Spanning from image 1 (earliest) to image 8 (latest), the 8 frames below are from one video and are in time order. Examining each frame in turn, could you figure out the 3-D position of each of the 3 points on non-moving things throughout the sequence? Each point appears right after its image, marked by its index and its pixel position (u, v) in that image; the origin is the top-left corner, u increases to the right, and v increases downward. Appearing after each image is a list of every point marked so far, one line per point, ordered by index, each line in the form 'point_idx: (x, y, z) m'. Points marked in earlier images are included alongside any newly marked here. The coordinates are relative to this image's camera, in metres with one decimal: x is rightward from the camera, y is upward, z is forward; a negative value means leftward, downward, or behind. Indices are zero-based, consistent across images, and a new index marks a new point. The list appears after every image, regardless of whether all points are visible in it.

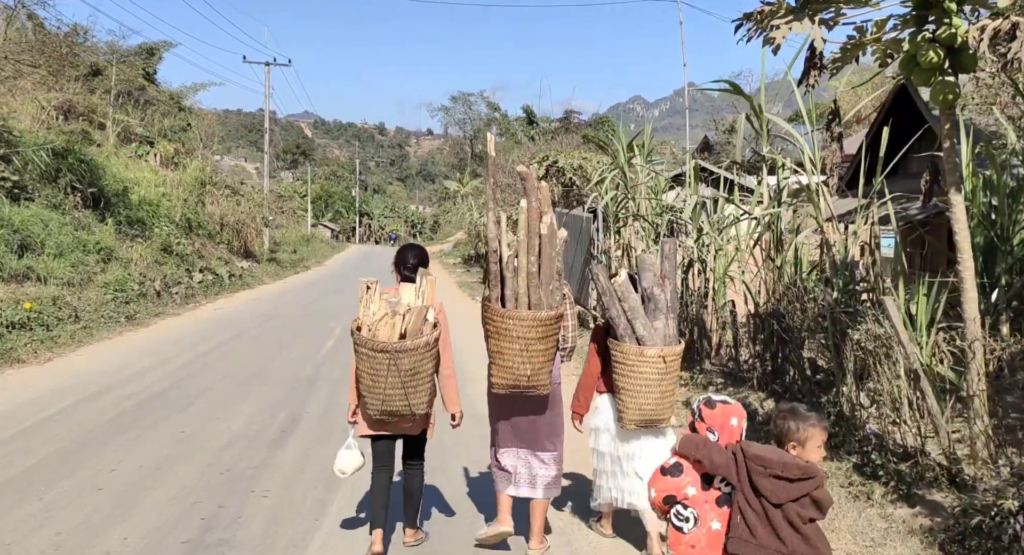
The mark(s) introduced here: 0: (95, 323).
0: (-4.8, -0.5, +9.1) m
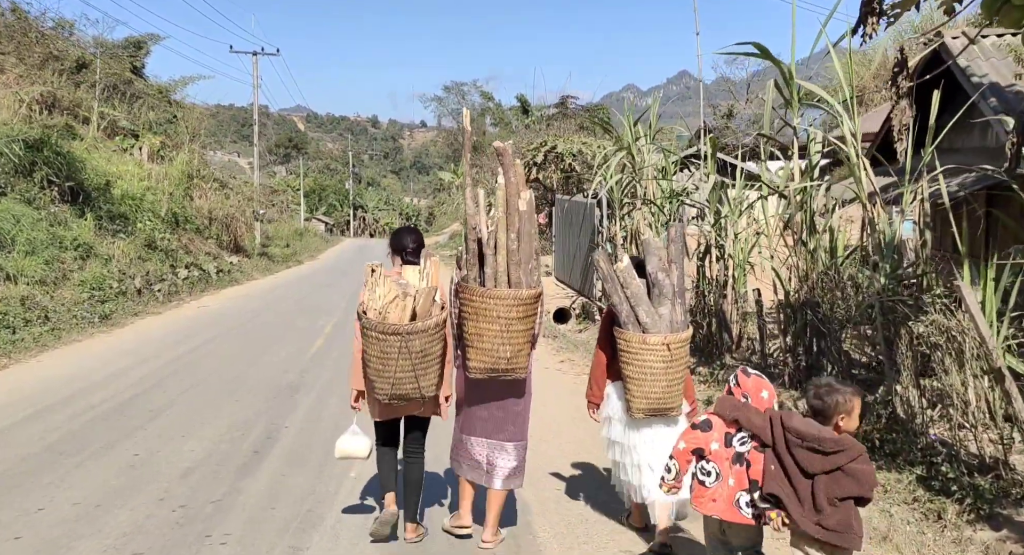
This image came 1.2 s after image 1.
0: (-4.8, -0.5, +8.5) m
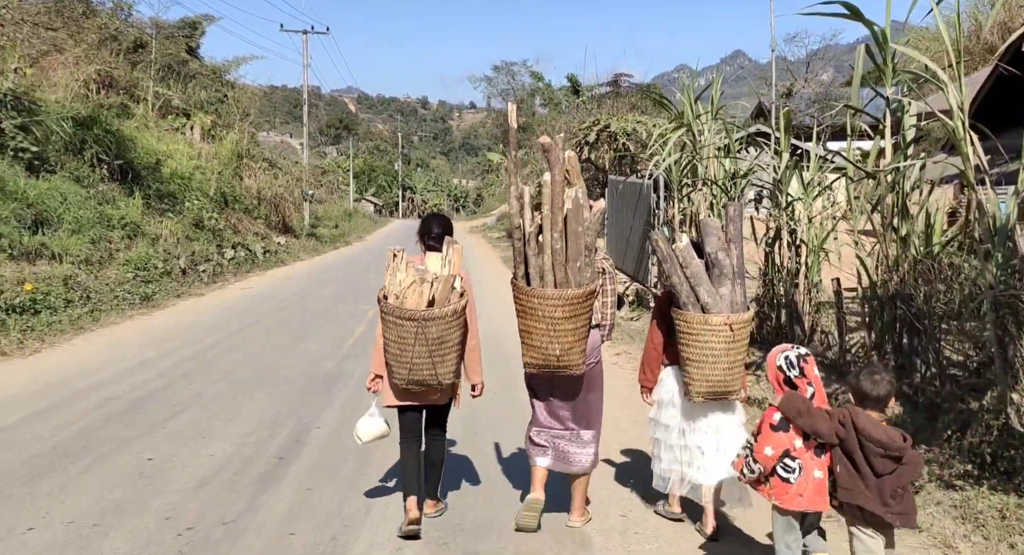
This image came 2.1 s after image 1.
0: (-4.3, -0.3, +8.3) m
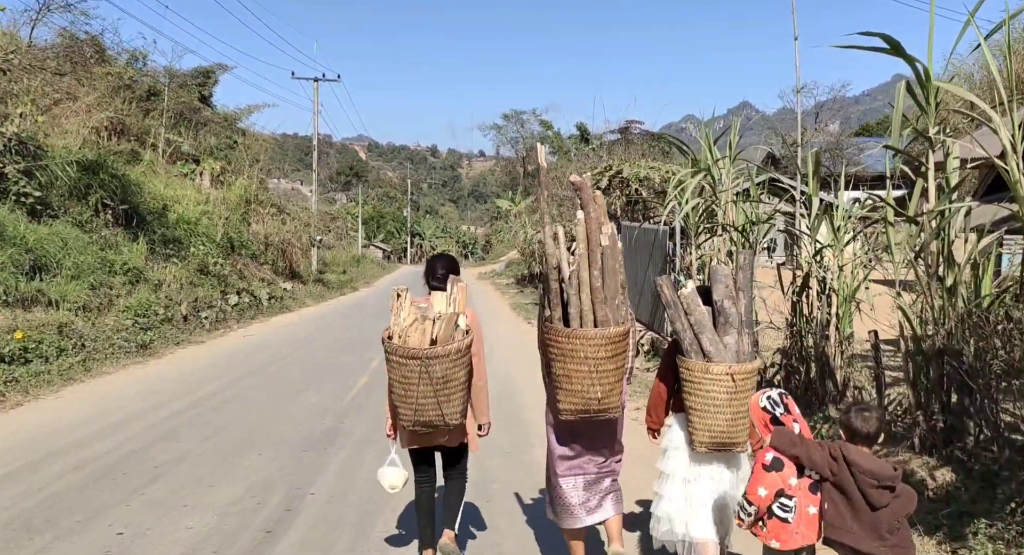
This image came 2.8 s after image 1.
0: (-4.2, -0.8, +8.0) m
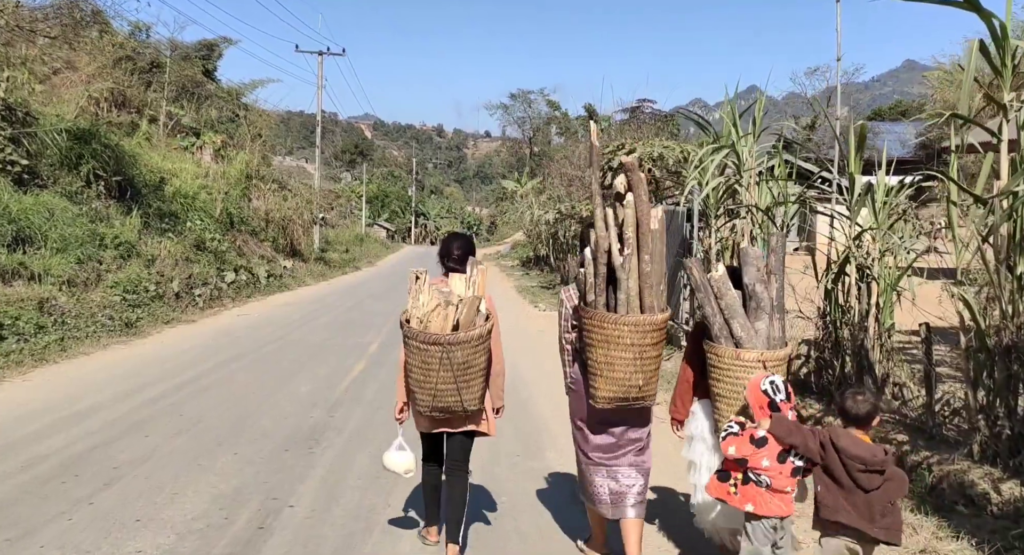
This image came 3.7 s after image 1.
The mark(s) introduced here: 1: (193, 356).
0: (-4.1, -0.5, +7.5) m
1: (-2.8, -0.7, +6.9) m
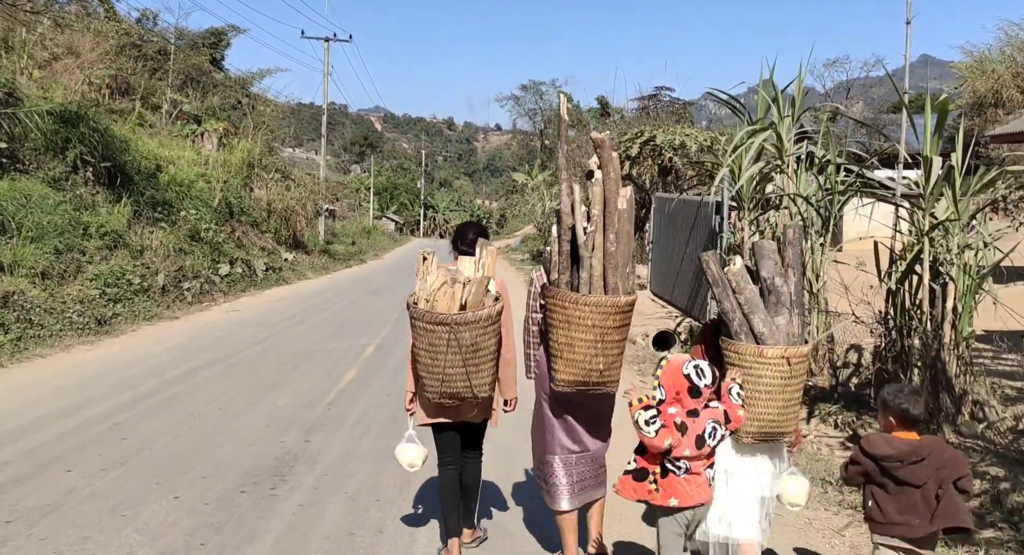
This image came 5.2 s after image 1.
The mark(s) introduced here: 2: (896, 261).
0: (-4.0, -0.4, +6.8) m
1: (-2.7, -0.6, +6.1) m
2: (+2.5, +0.1, +5.0) m
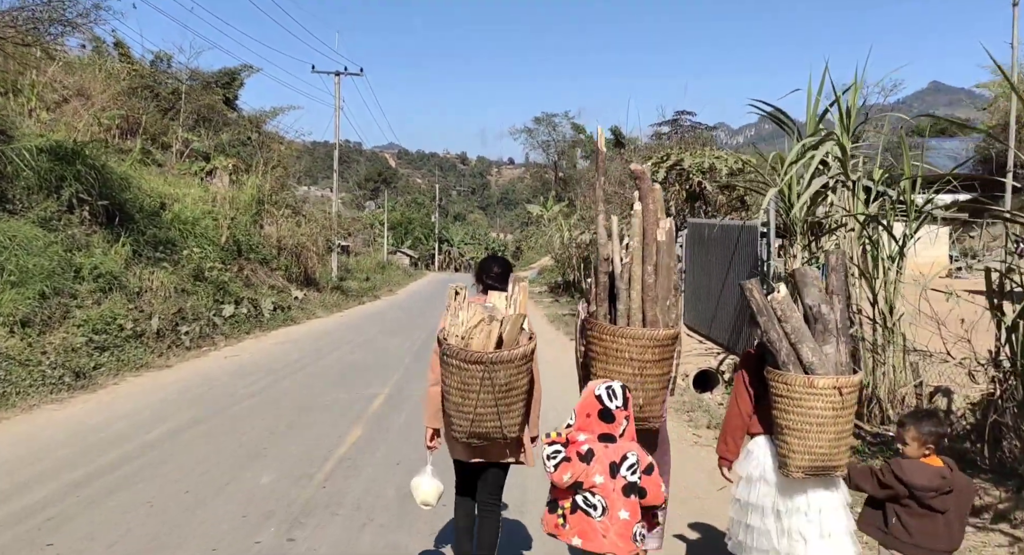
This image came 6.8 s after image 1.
0: (-3.8, -0.8, +6.0) m
1: (-2.5, -1.0, +5.3) m
2: (+2.6, -0.1, +4.1) m
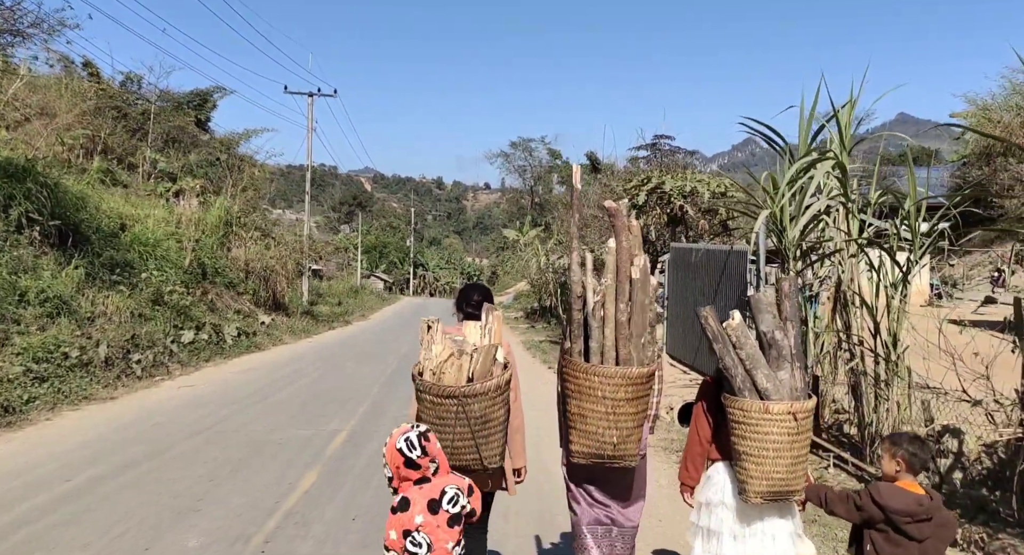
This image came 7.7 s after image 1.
0: (-4.0, -1.0, +5.4) m
1: (-2.7, -1.1, +4.8) m
2: (+2.5, -0.3, +3.7) m
